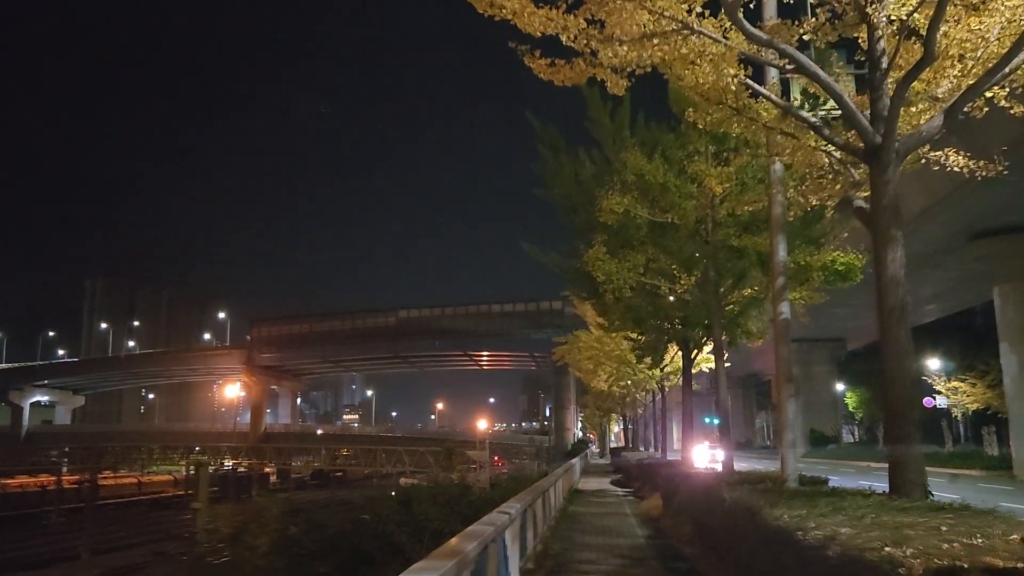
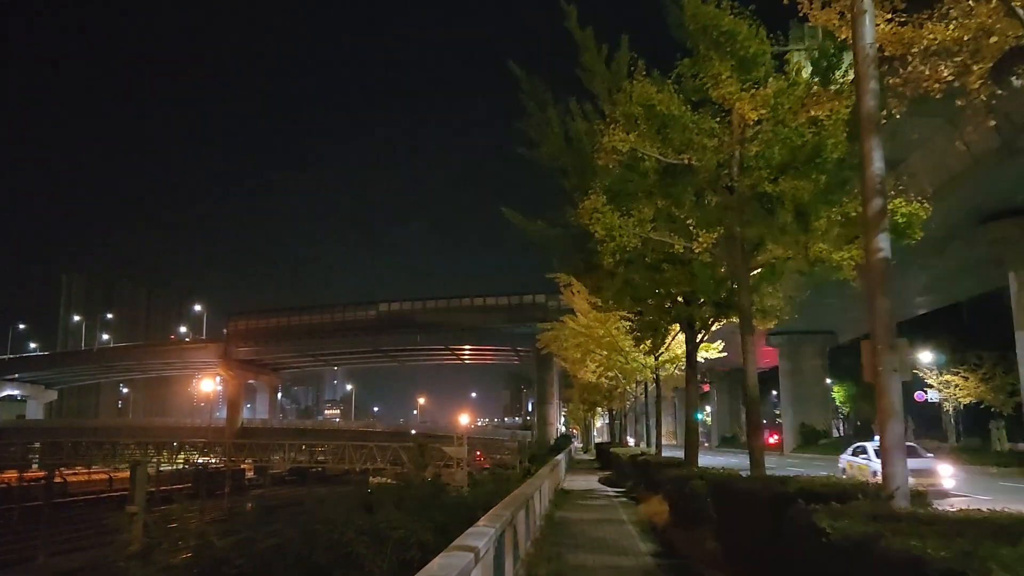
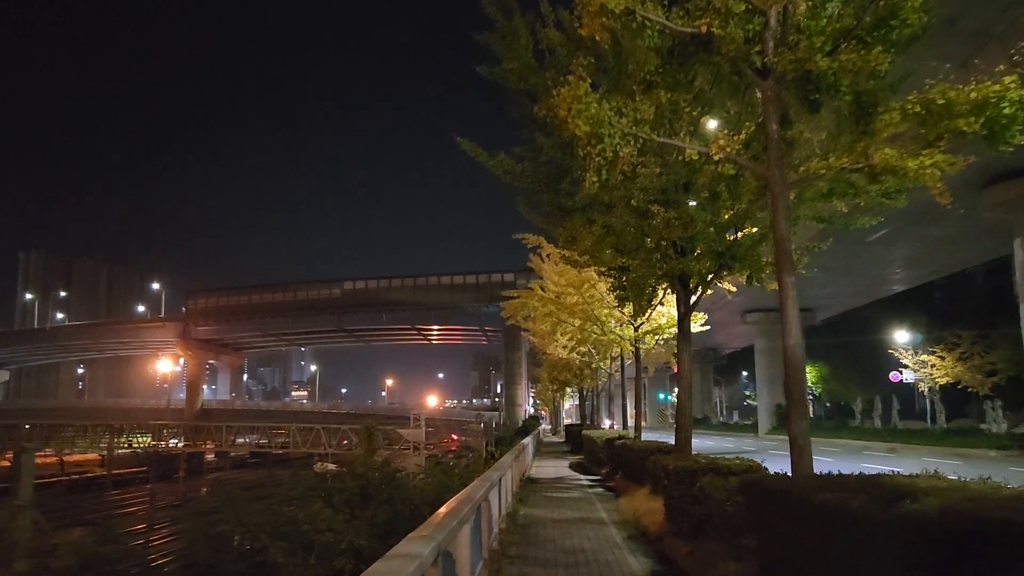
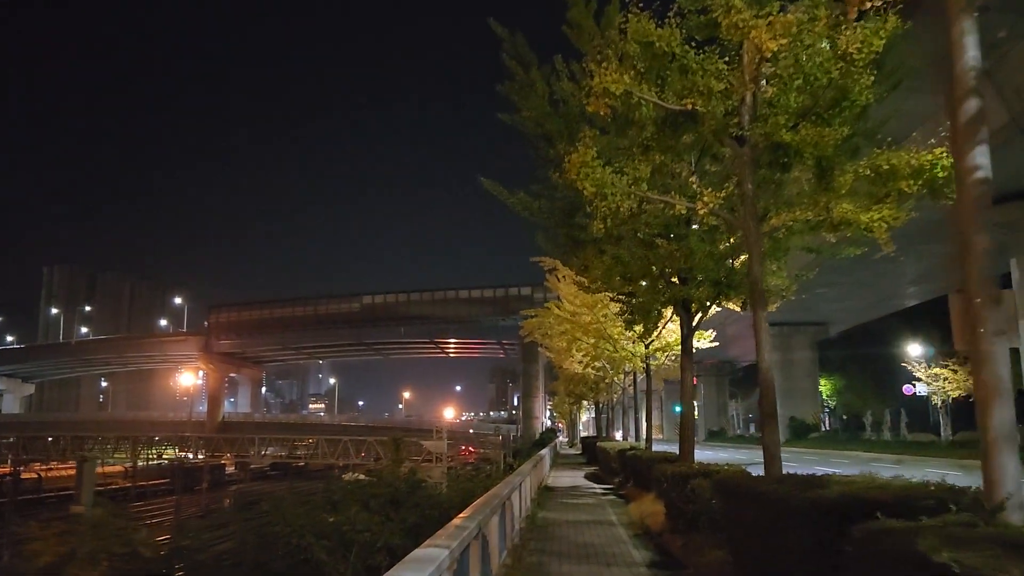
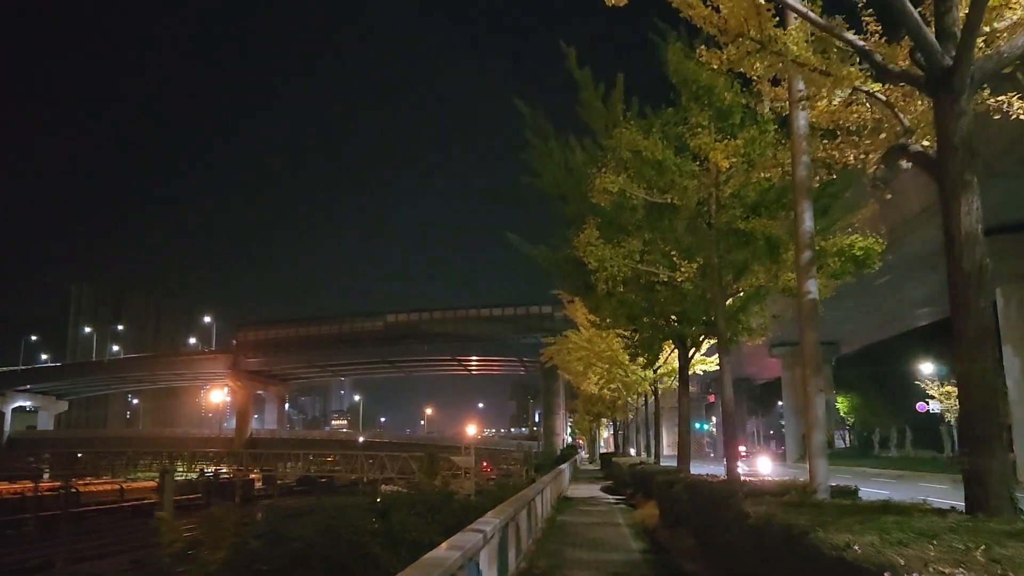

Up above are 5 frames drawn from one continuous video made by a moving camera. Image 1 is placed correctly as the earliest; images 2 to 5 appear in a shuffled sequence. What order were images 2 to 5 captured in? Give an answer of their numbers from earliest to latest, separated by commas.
5, 2, 4, 3
